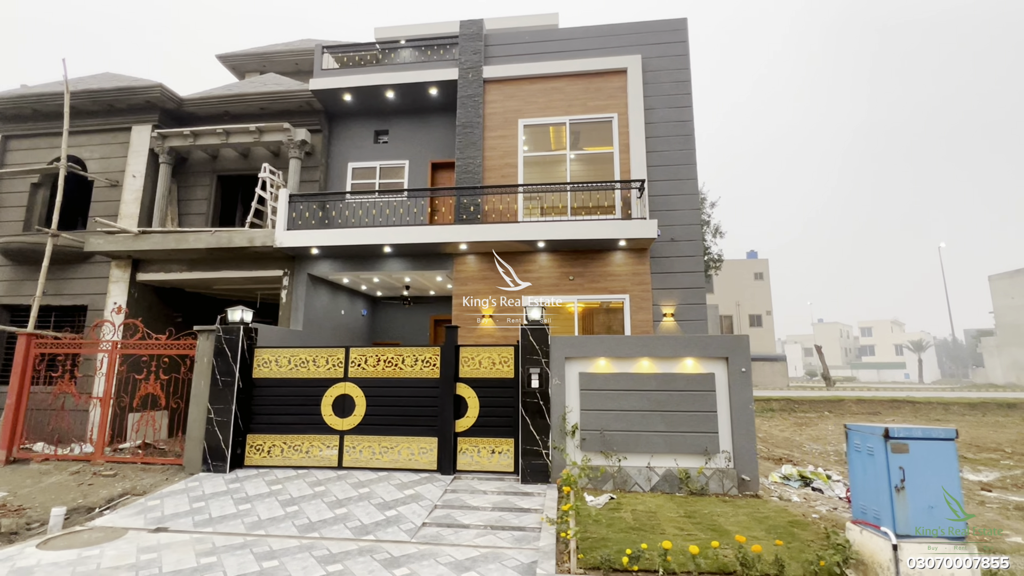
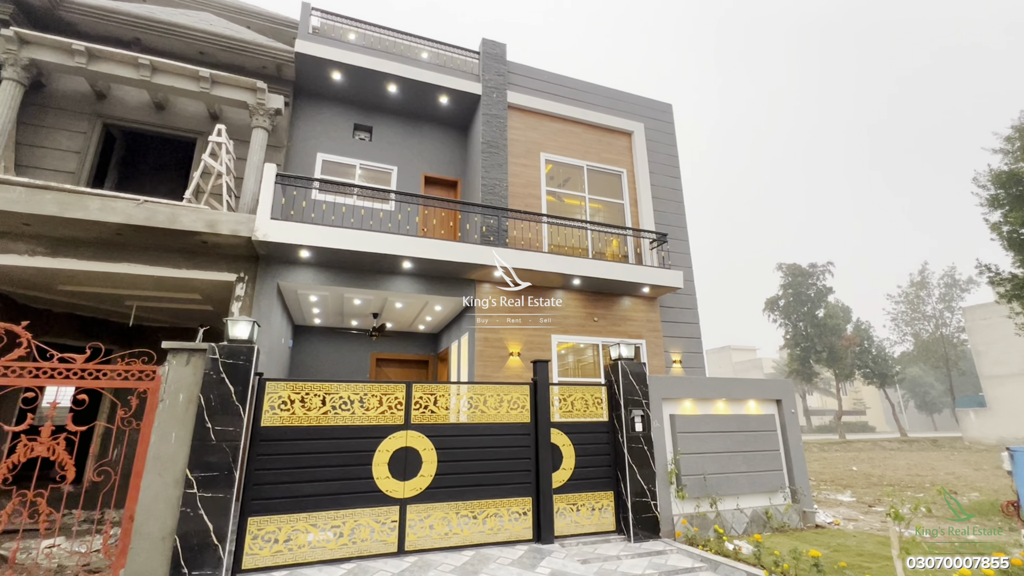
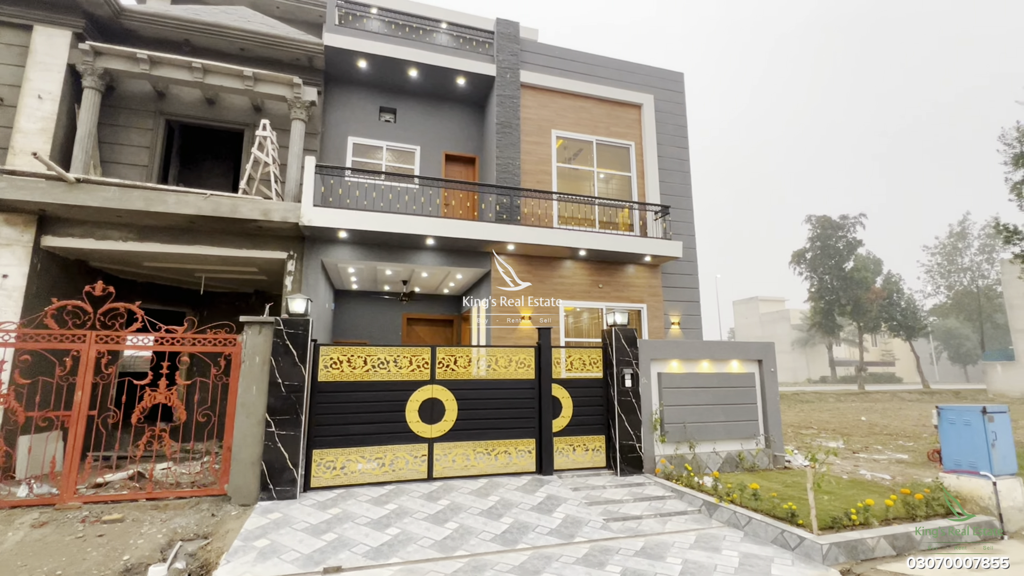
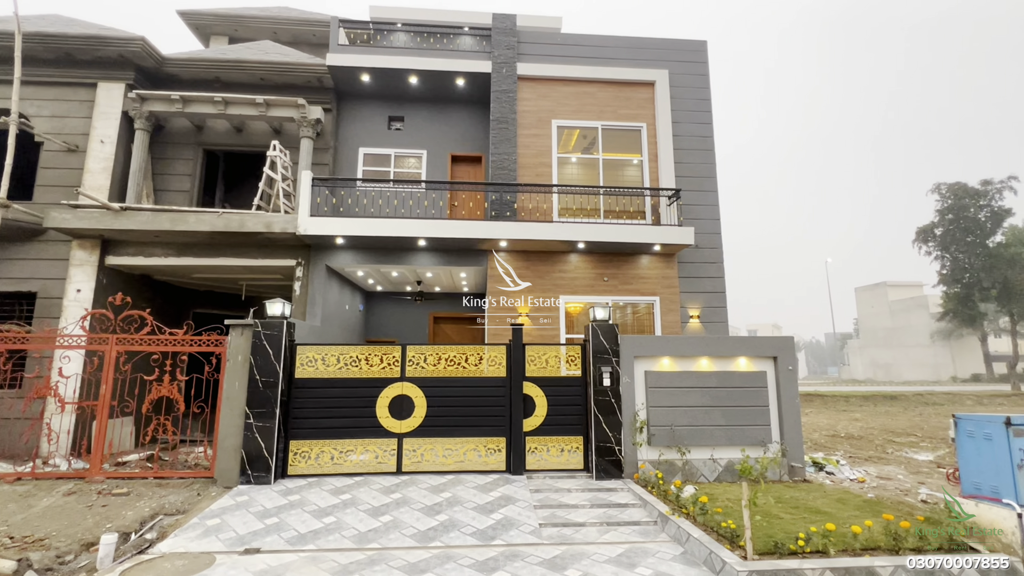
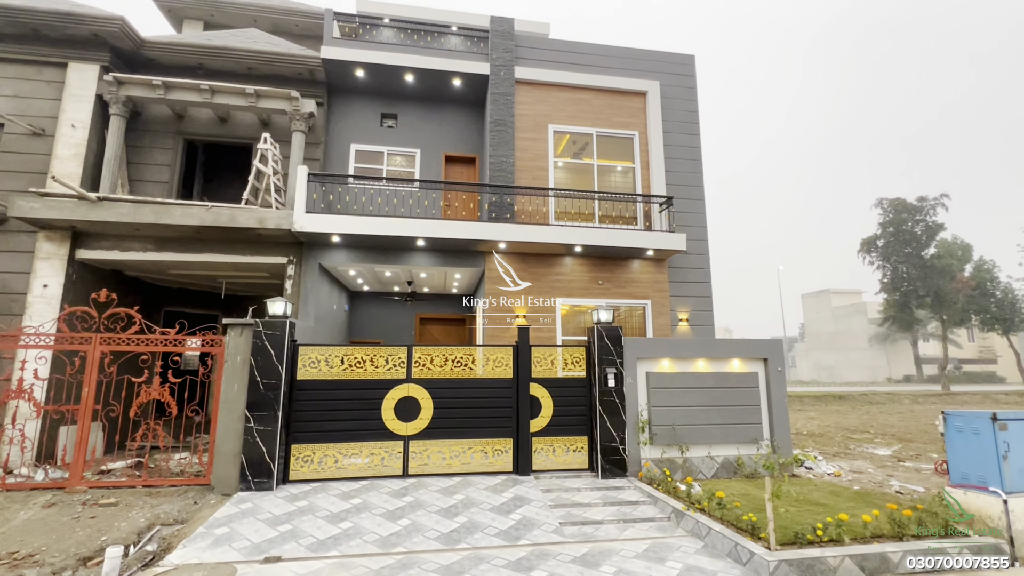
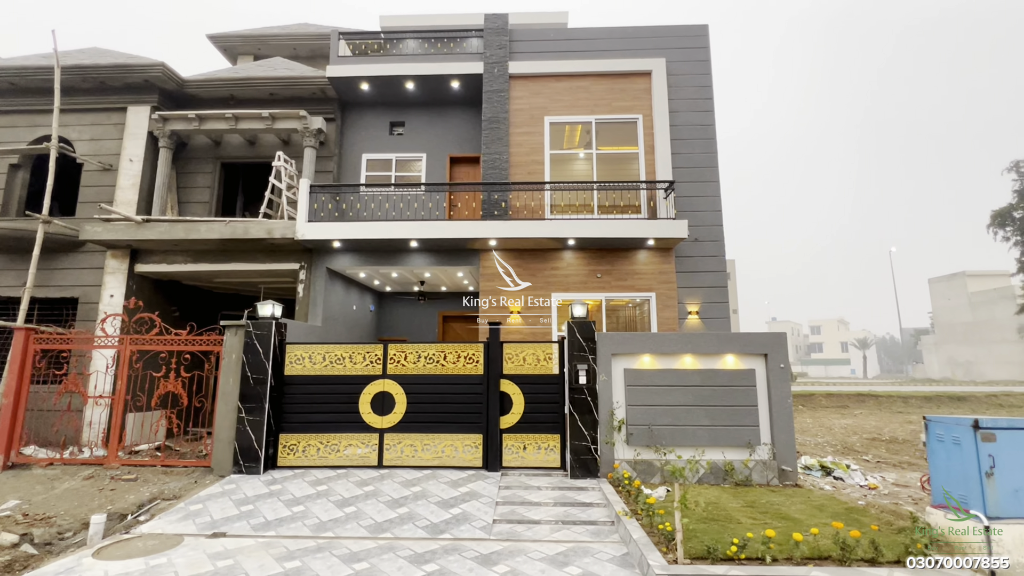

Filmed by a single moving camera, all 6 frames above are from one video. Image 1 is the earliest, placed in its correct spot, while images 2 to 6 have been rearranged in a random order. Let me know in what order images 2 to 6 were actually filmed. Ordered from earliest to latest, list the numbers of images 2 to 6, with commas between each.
6, 4, 5, 3, 2
